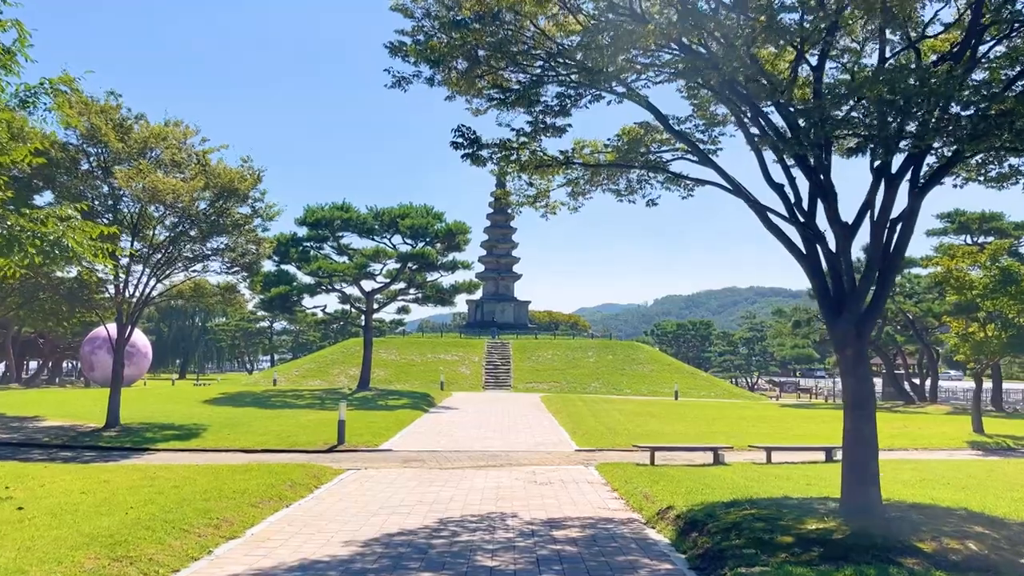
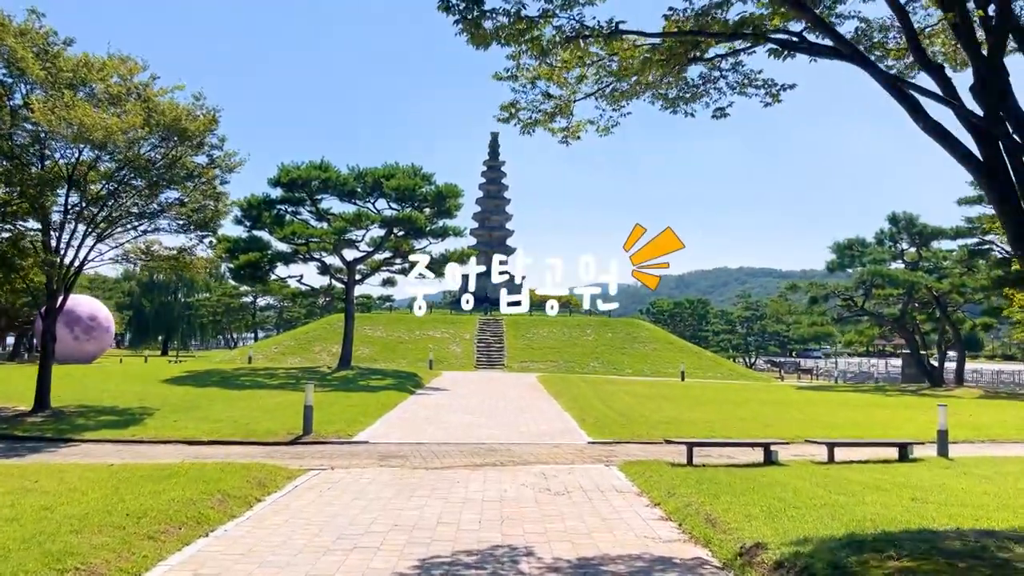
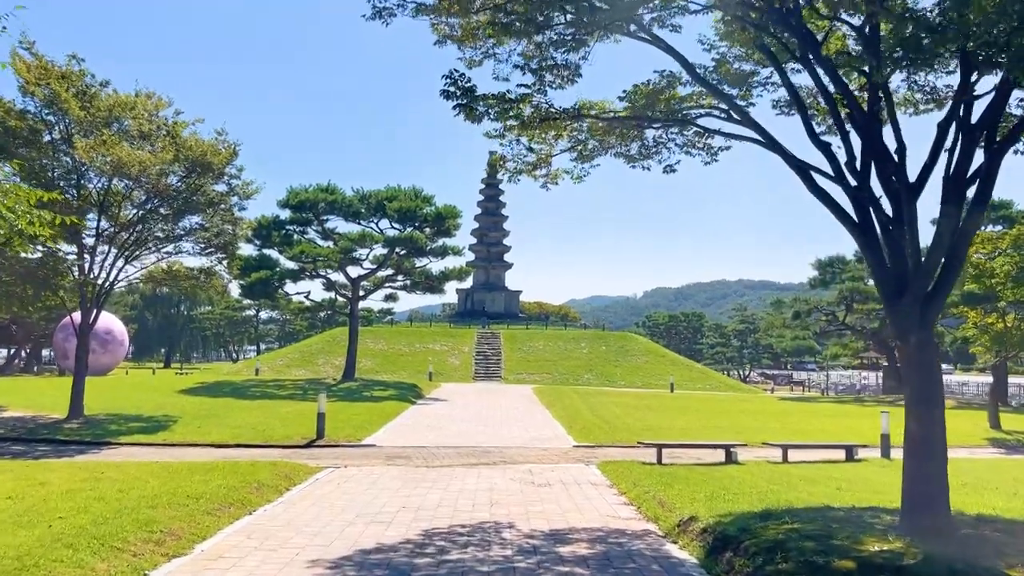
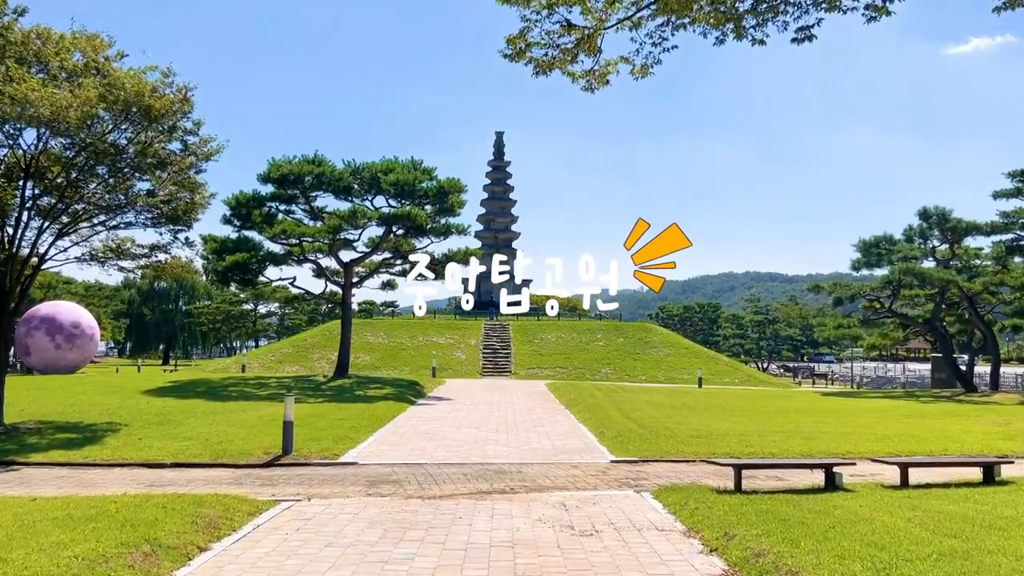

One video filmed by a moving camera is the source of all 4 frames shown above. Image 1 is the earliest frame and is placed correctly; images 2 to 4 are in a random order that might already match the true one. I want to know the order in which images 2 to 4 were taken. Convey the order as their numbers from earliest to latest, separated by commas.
3, 2, 4
